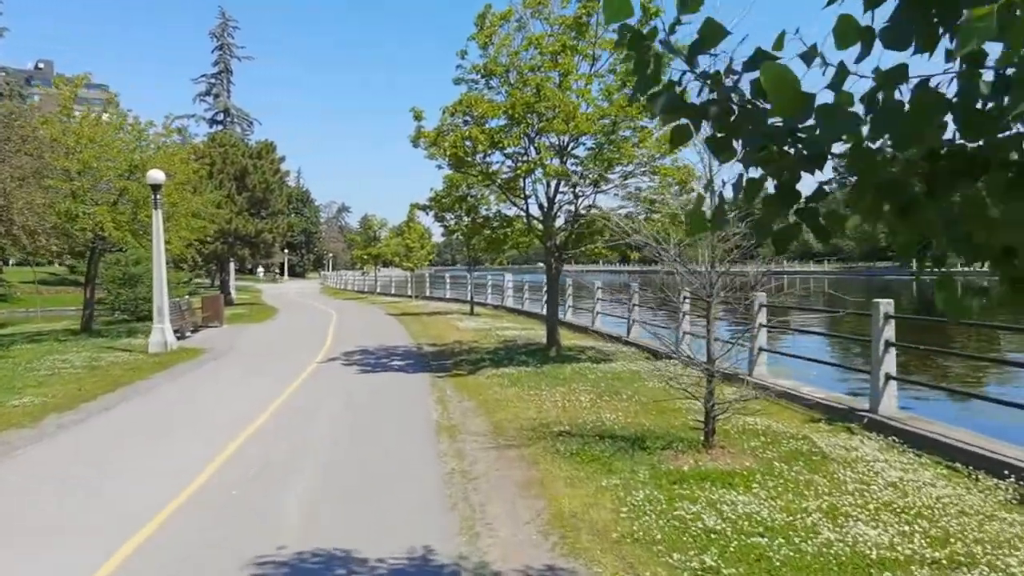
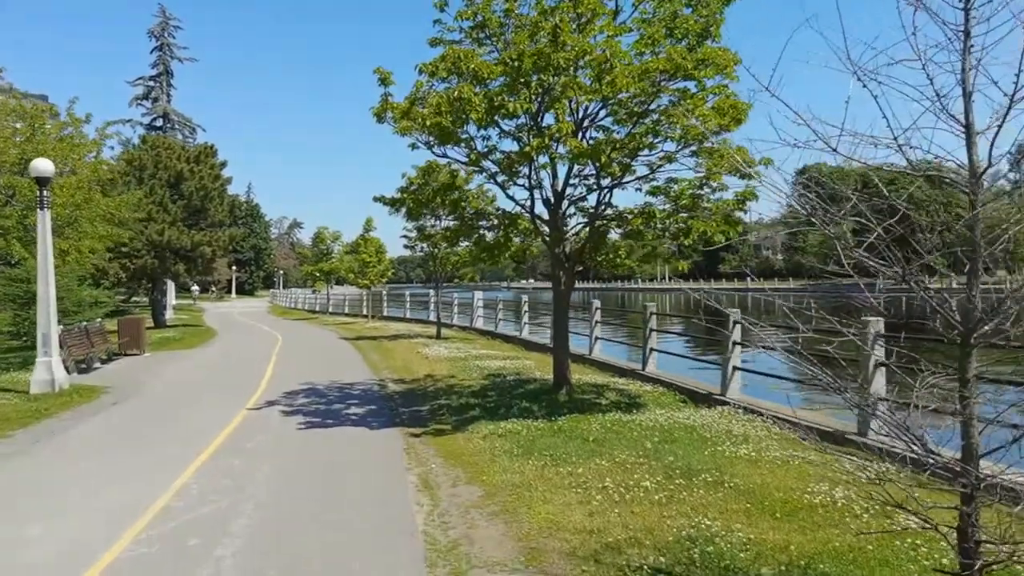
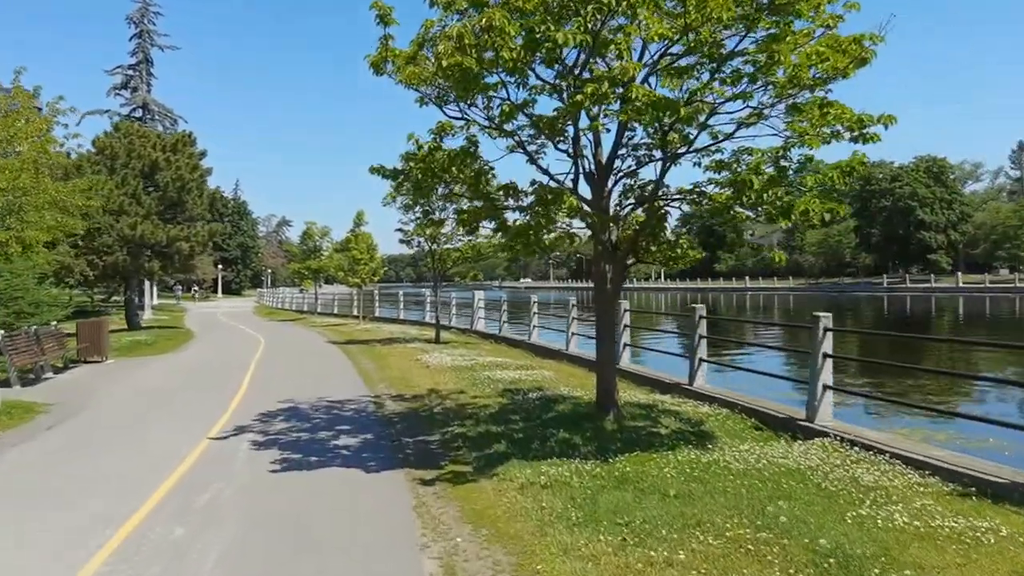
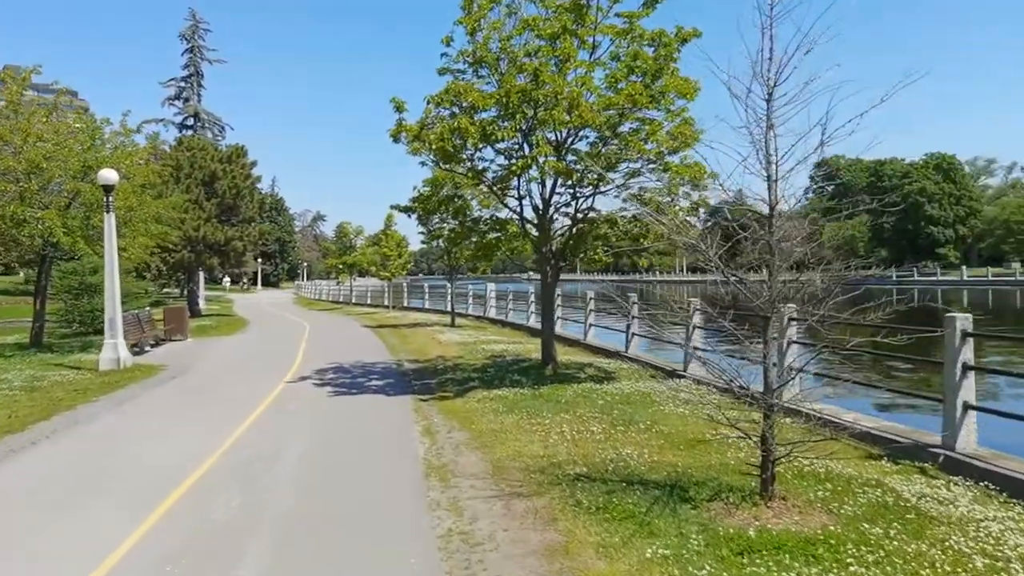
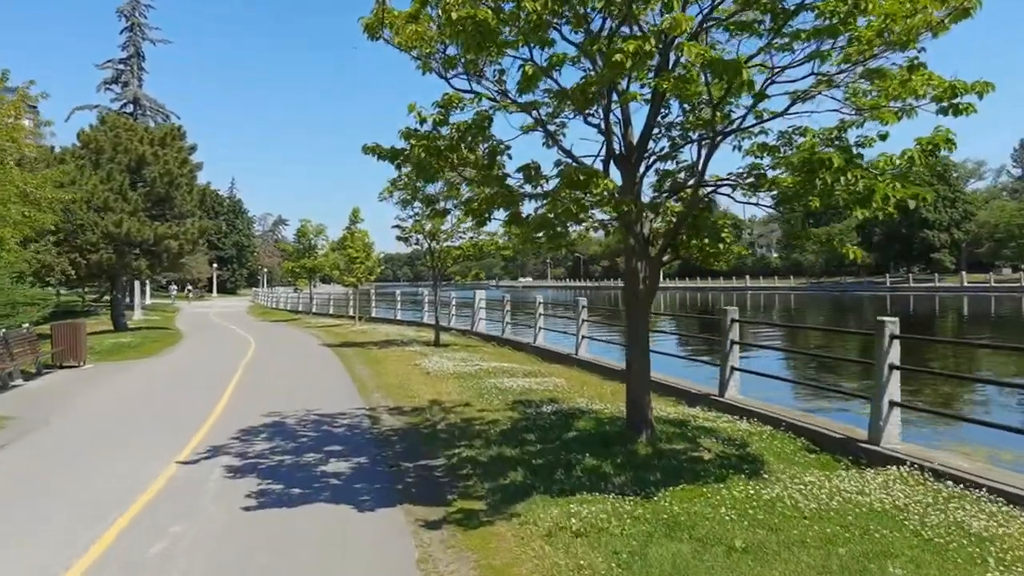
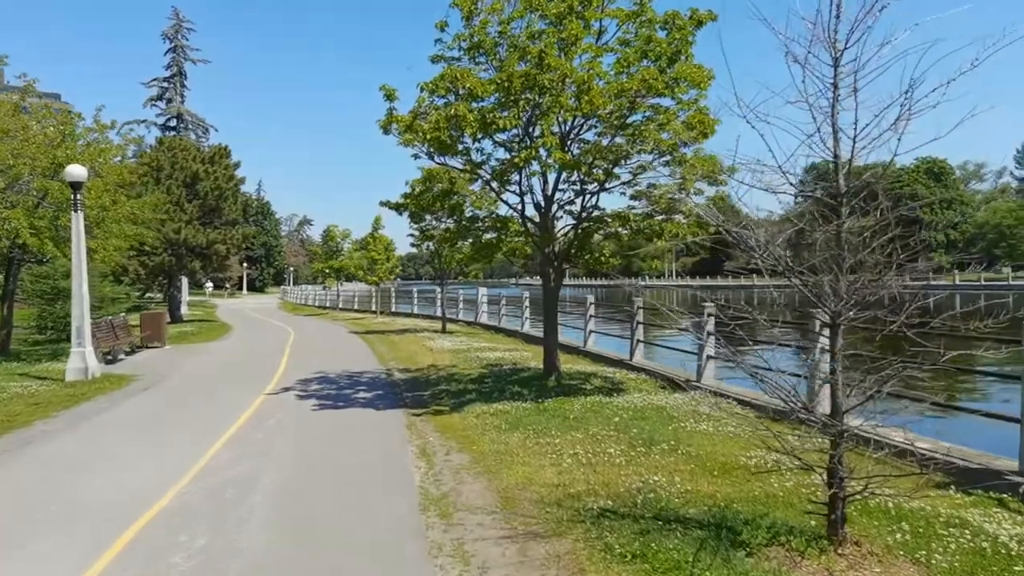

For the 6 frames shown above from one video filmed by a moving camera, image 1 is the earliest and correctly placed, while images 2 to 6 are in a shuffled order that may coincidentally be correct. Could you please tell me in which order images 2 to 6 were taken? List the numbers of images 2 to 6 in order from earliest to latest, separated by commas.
4, 6, 2, 3, 5
